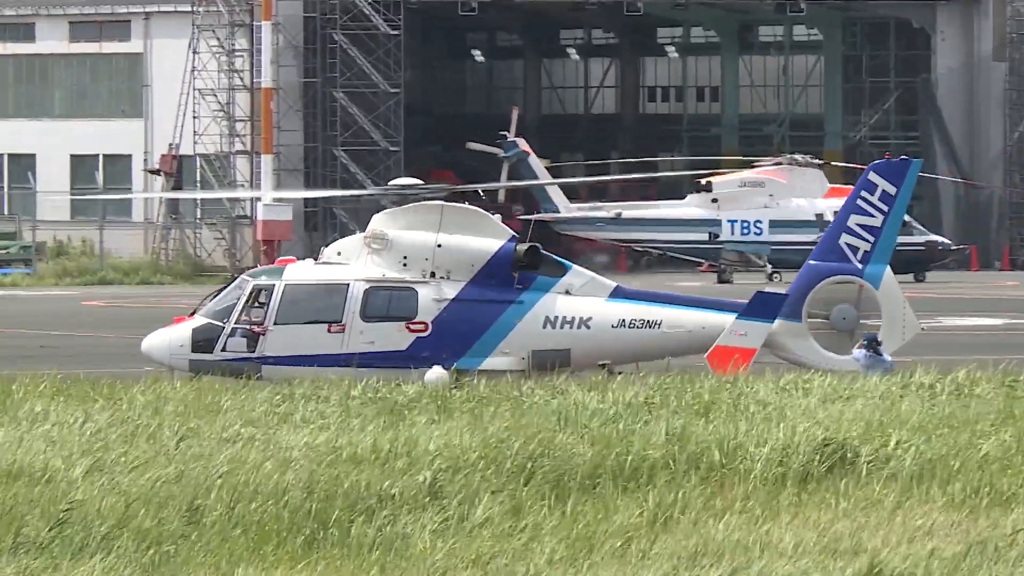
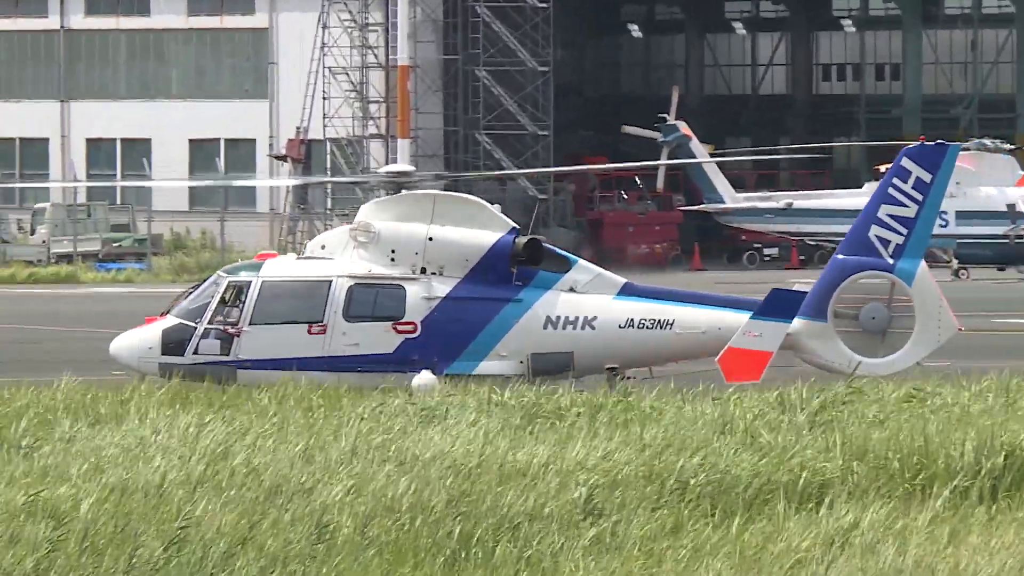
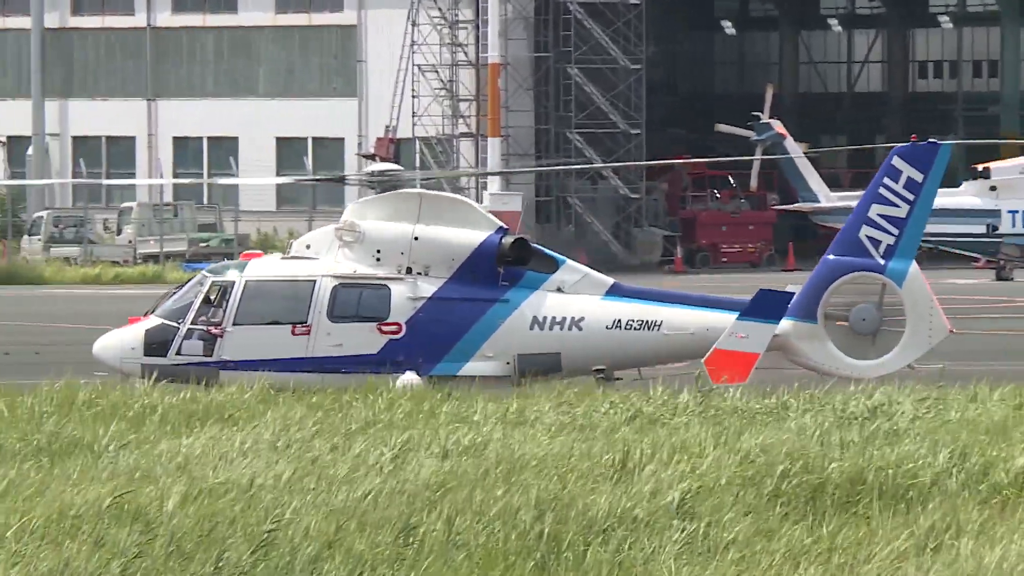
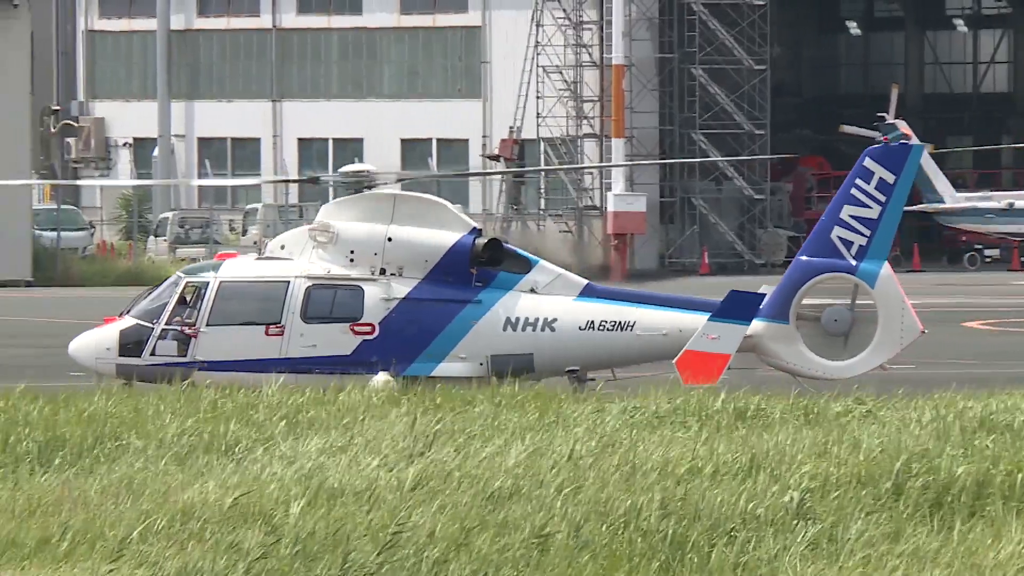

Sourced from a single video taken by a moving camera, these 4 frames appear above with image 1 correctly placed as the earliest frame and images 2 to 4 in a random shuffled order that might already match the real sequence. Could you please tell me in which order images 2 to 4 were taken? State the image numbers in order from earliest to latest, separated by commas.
2, 3, 4
